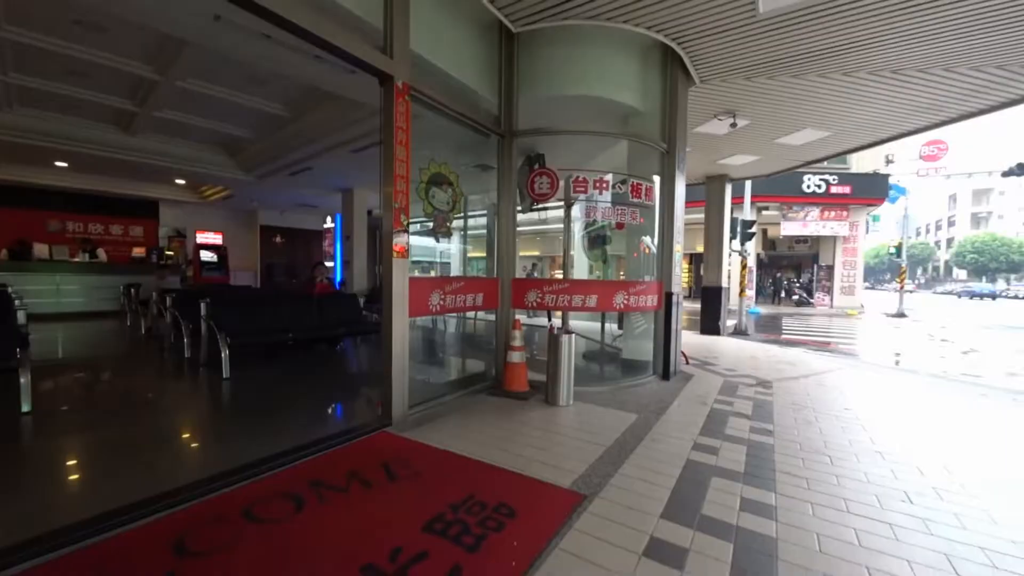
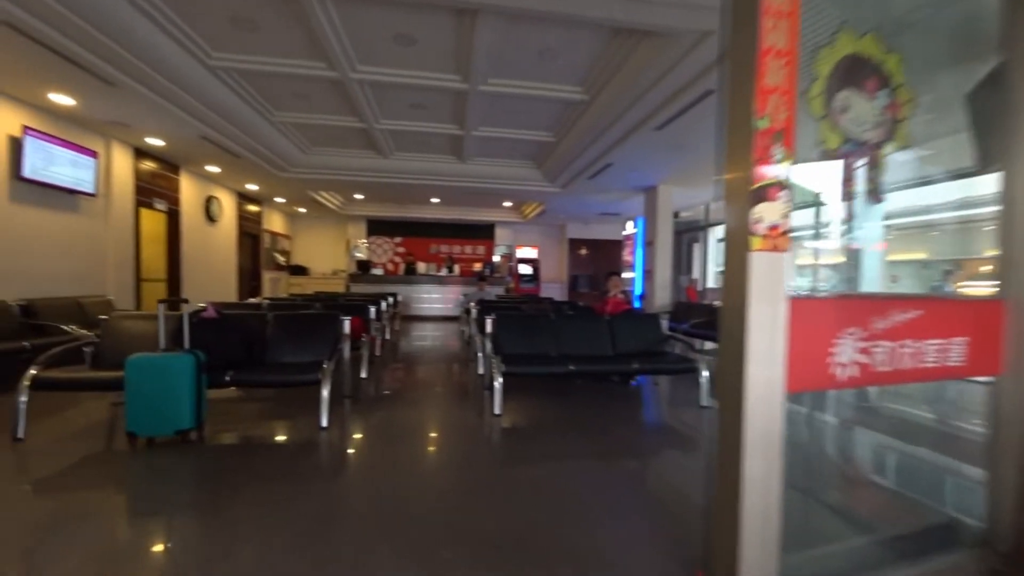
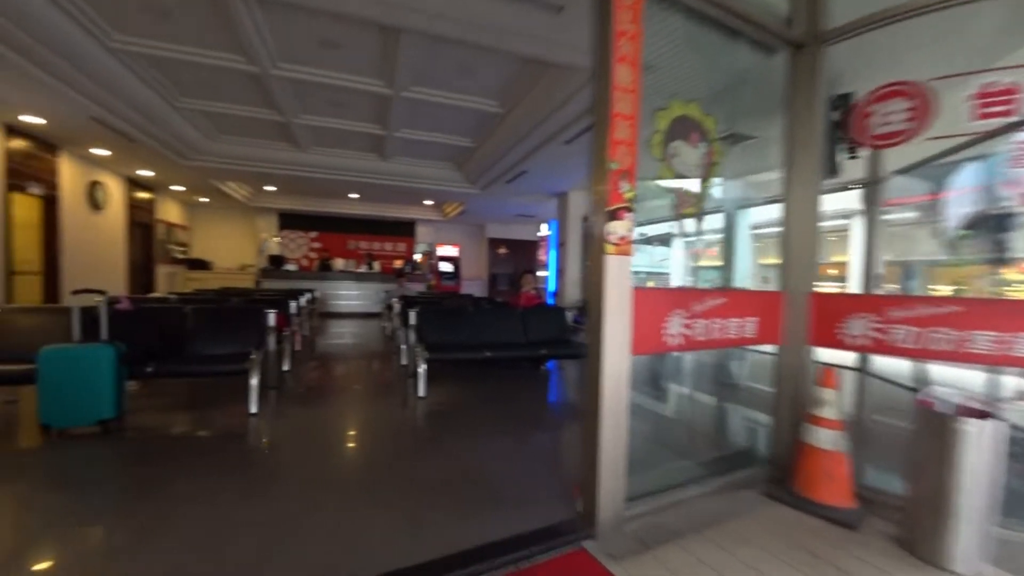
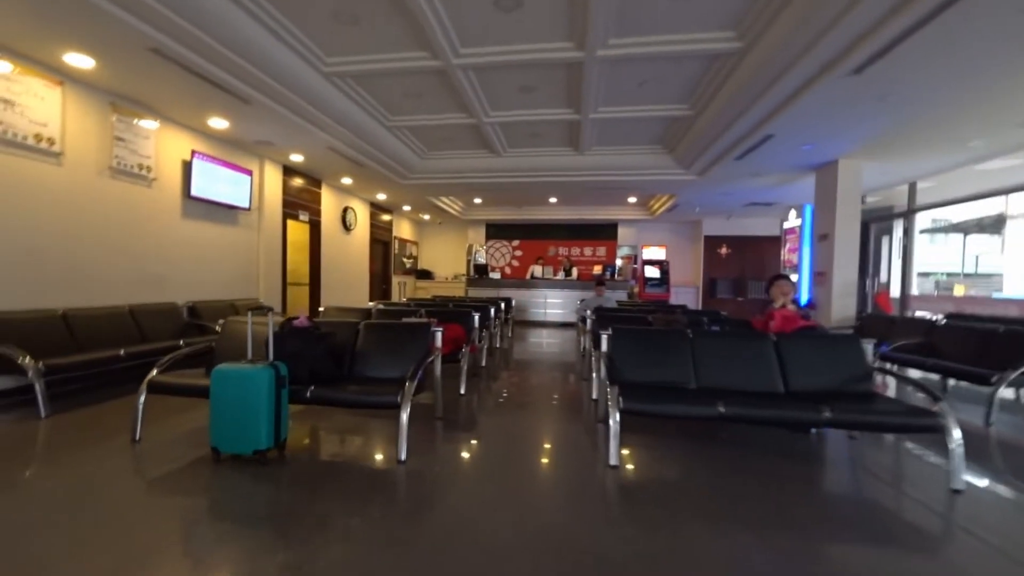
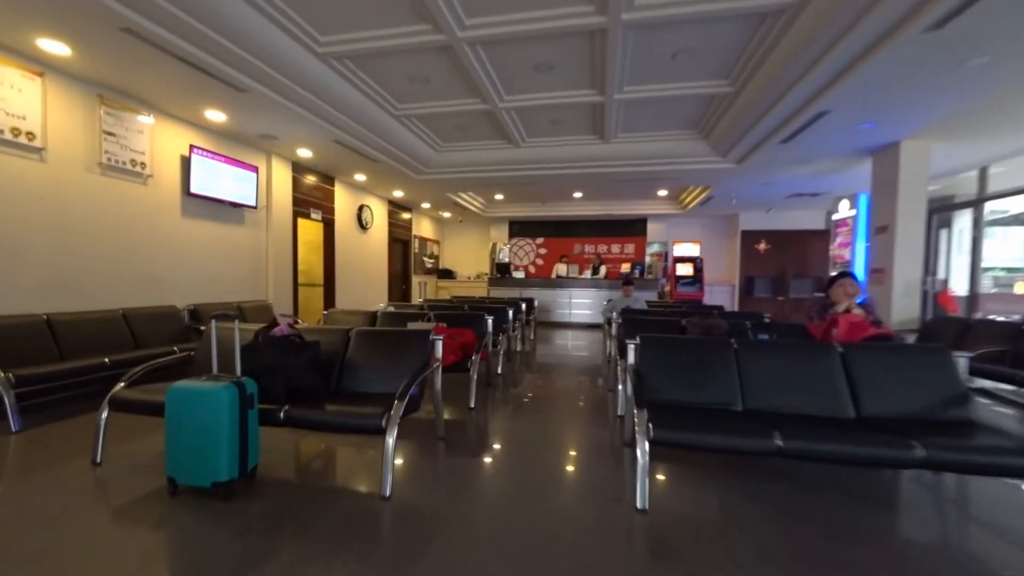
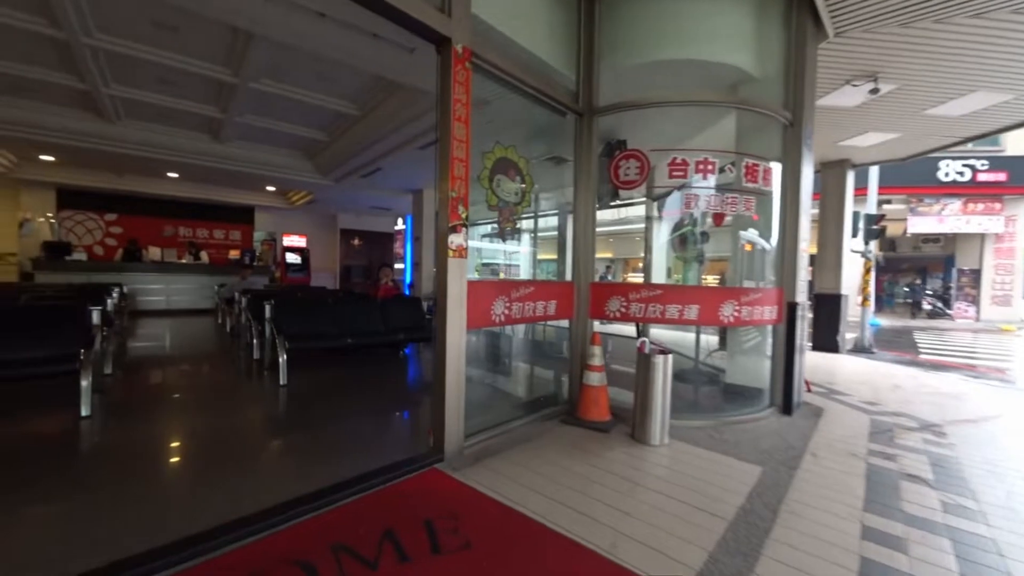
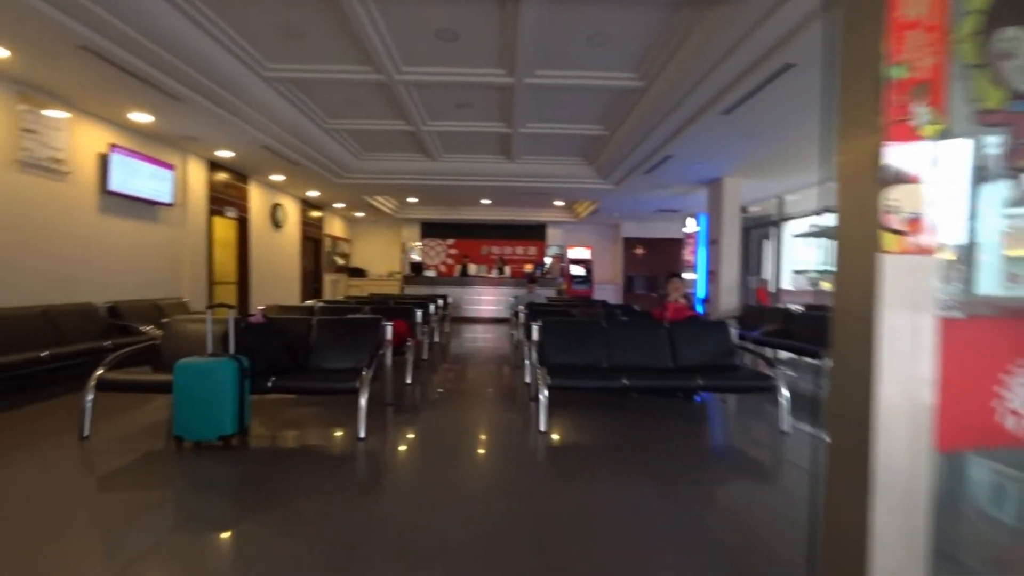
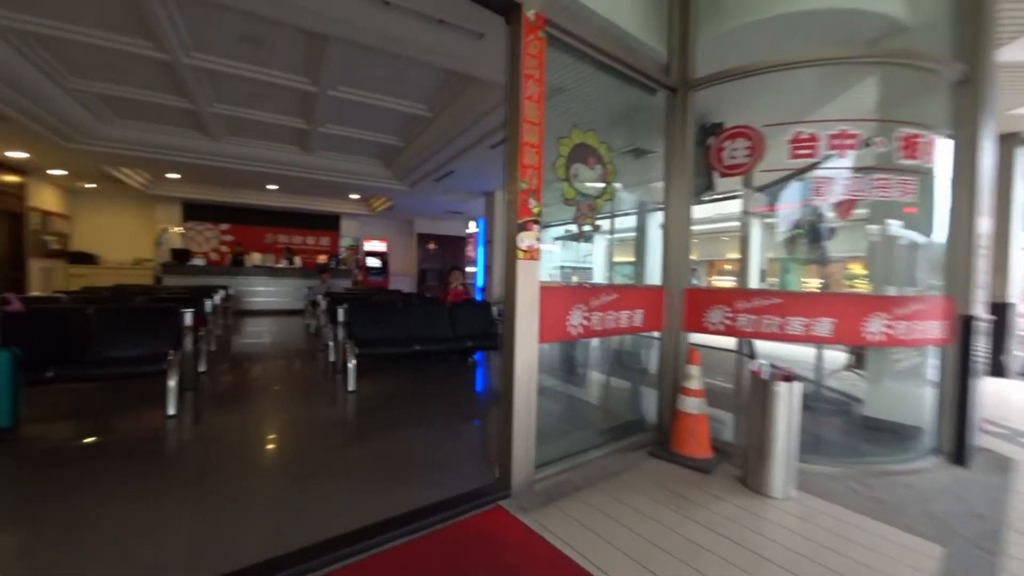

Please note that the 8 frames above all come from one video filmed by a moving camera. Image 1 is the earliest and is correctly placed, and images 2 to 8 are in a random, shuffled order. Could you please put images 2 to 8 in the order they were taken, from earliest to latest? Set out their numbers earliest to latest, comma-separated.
6, 8, 3, 2, 7, 4, 5
